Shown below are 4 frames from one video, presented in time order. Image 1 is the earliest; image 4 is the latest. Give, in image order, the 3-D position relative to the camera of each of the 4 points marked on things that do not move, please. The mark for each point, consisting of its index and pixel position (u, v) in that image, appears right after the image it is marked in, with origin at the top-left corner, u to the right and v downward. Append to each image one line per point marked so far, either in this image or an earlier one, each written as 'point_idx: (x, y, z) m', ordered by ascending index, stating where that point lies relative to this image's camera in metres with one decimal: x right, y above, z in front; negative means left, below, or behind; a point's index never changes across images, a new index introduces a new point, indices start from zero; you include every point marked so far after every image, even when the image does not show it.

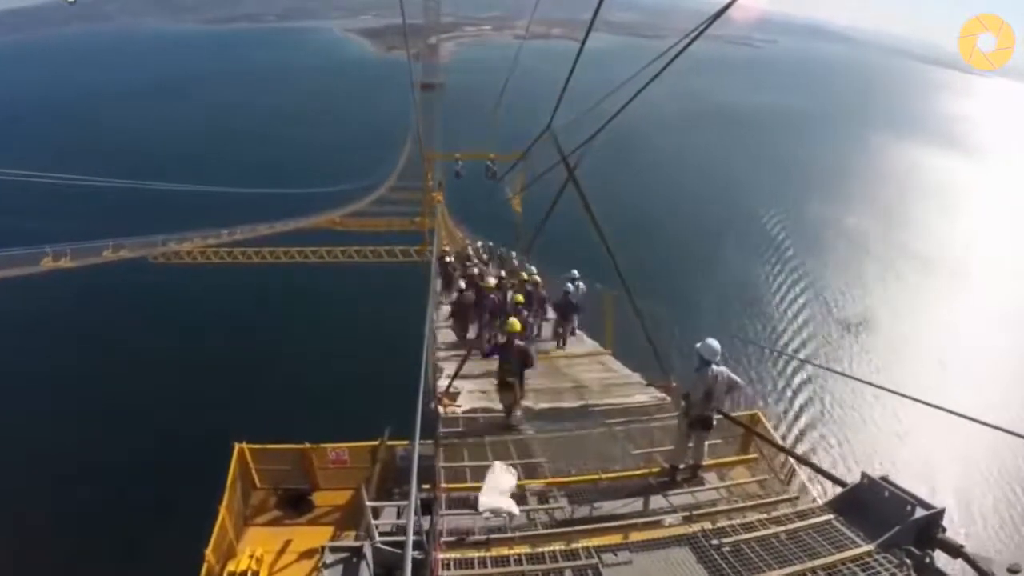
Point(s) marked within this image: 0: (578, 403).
0: (+0.7, -1.3, +9.1) m
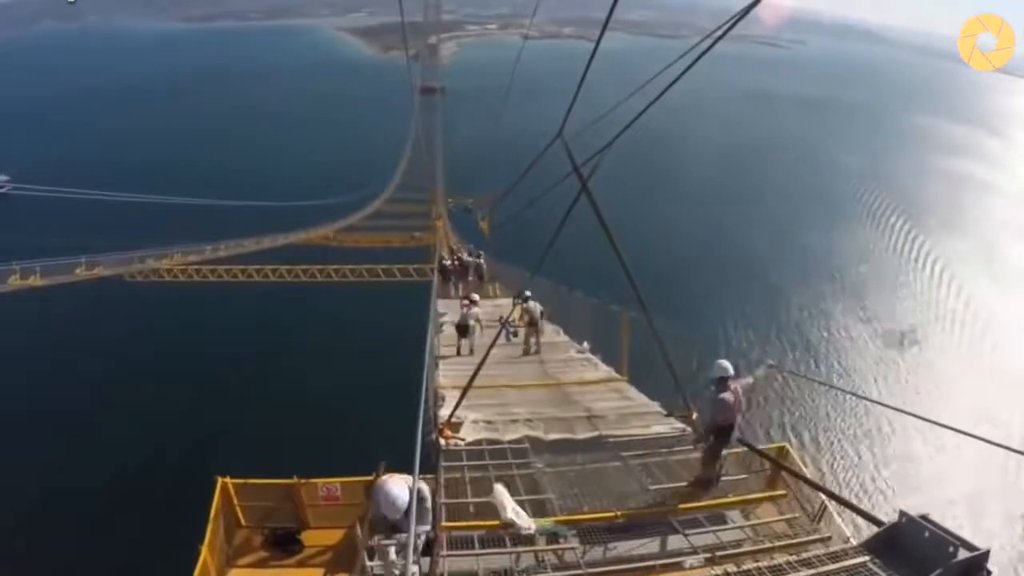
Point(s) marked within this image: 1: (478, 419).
0: (+0.8, -1.5, +8.4) m
1: (-0.4, -1.4, +8.5) m
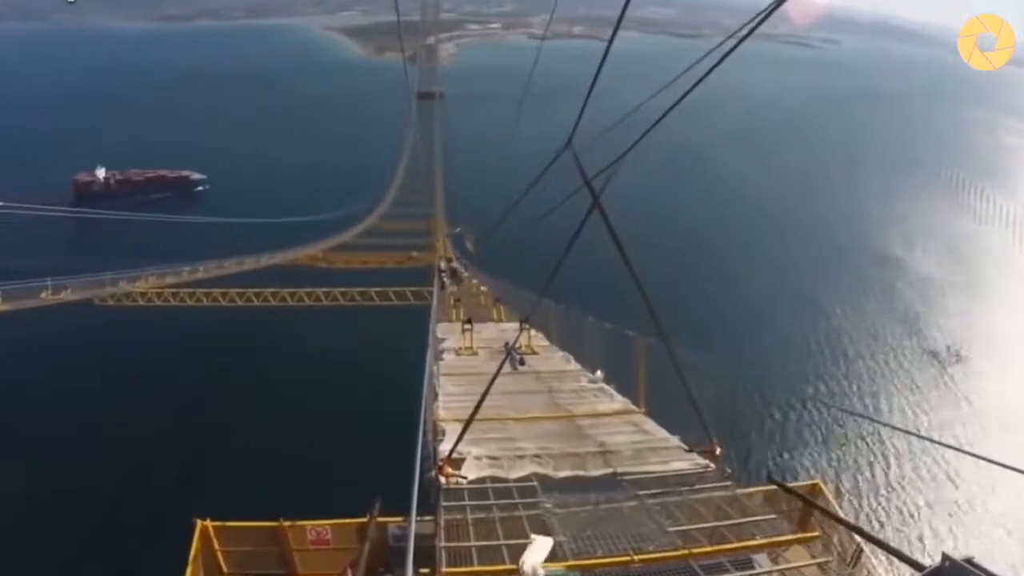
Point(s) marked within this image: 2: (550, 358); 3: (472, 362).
0: (+0.9, -1.7, +7.7) m
1: (-0.3, -1.6, +7.8) m
2: (+0.5, -1.1, +11.2) m
3: (-0.5, -1.0, +10.7) m
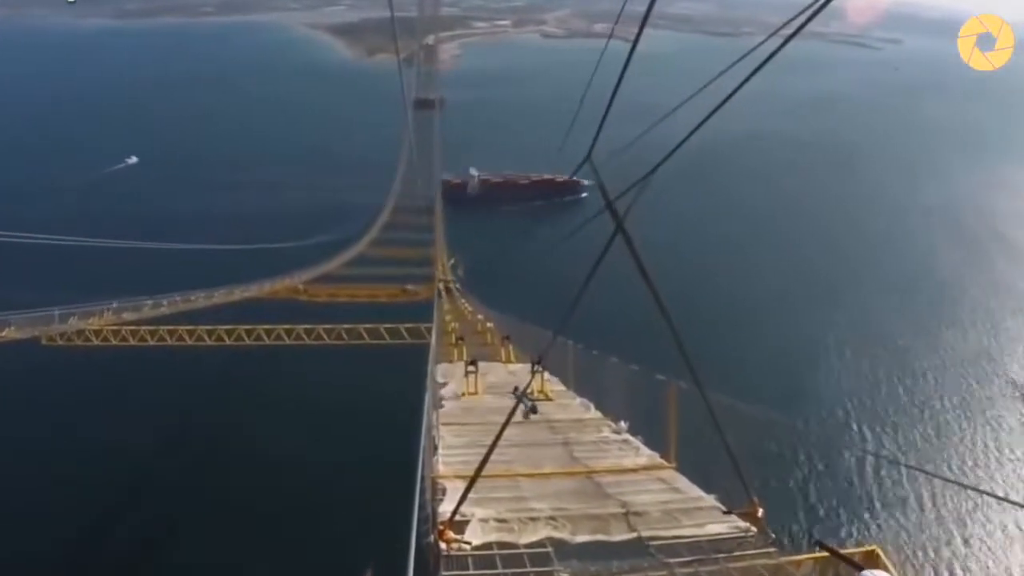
0: (+1.0, -2.0, +6.7) m
1: (-0.2, -1.9, +6.8) m
2: (+0.6, -1.4, +10.2) m
3: (-0.4, -1.4, +9.7) m
